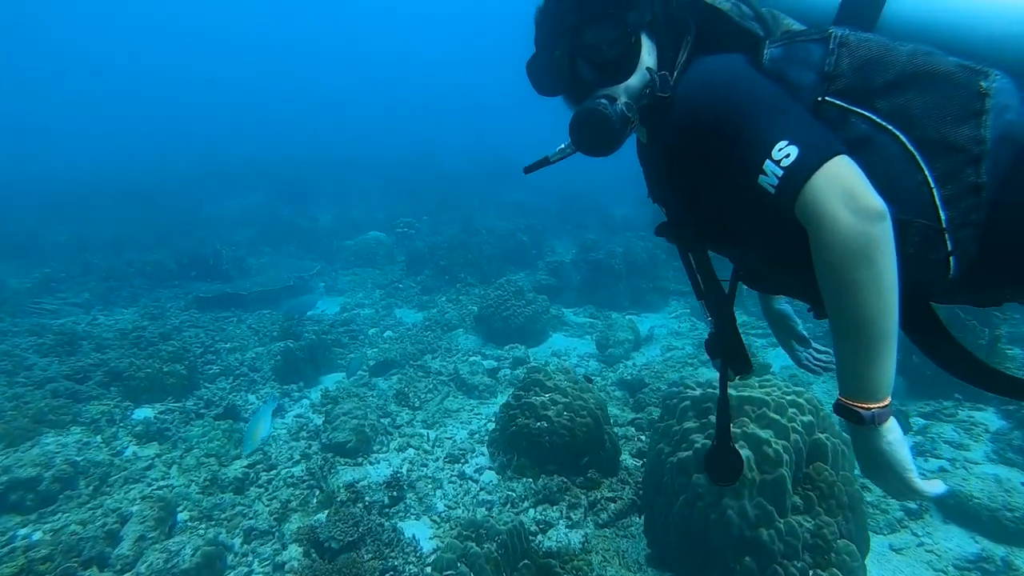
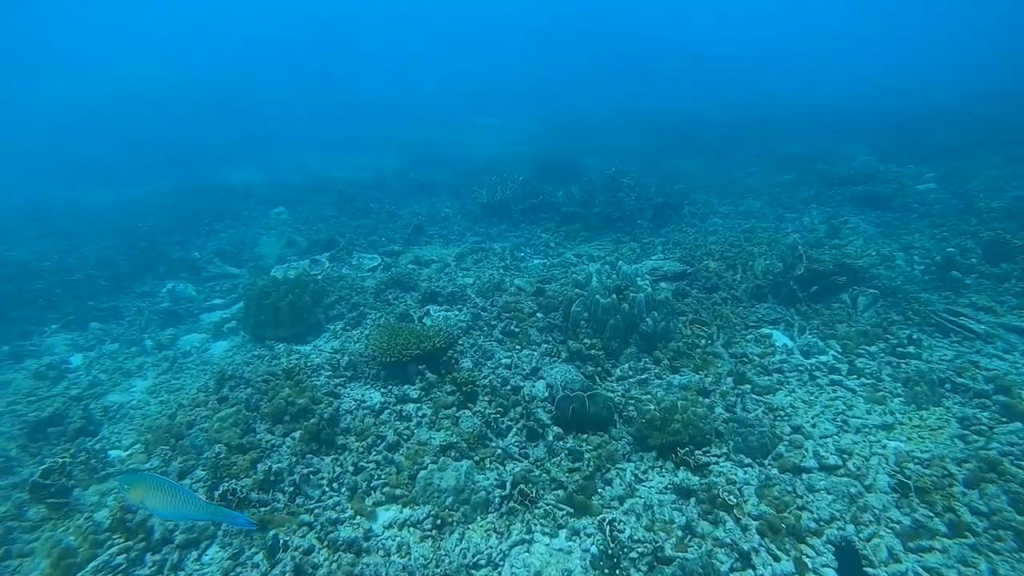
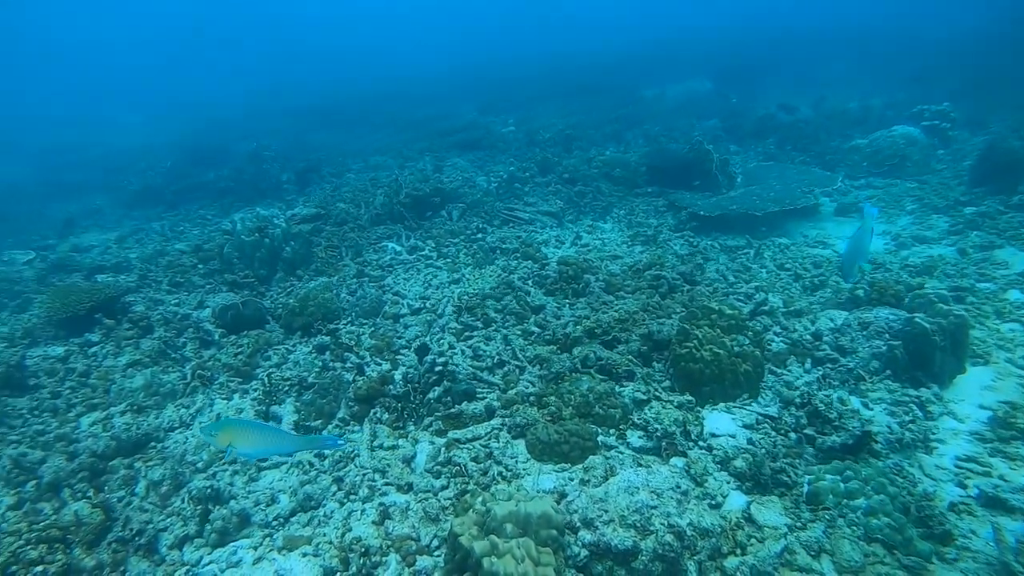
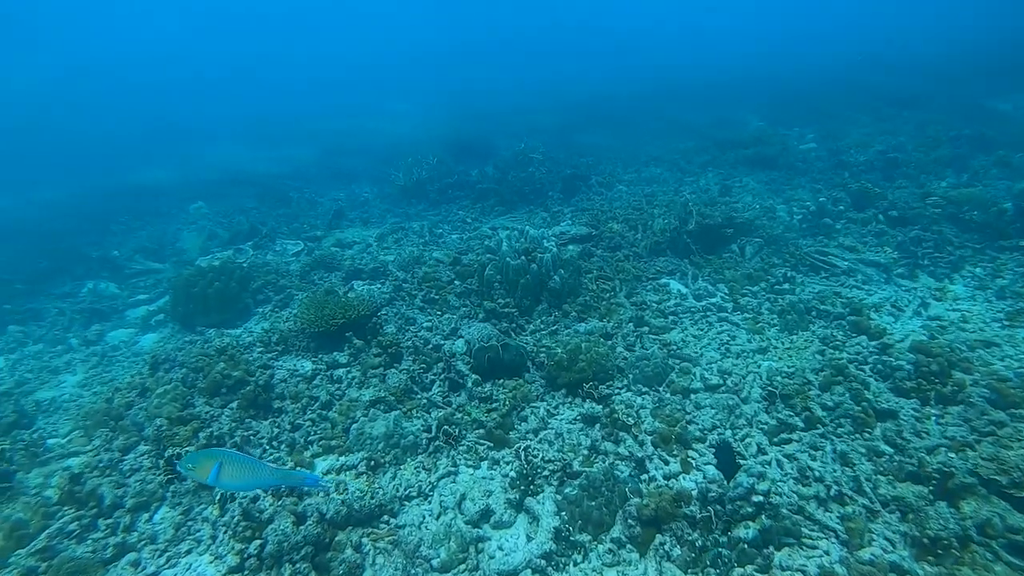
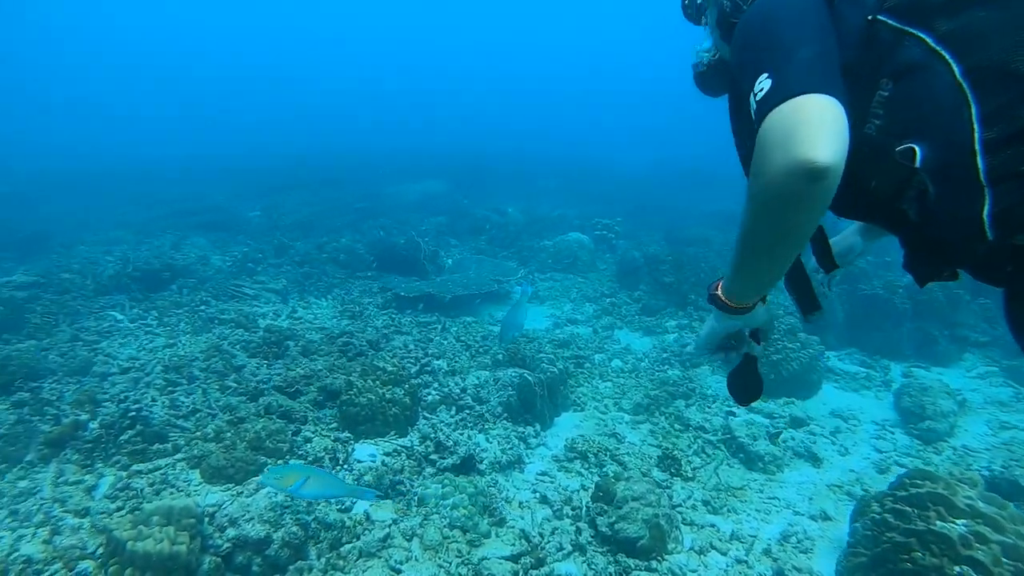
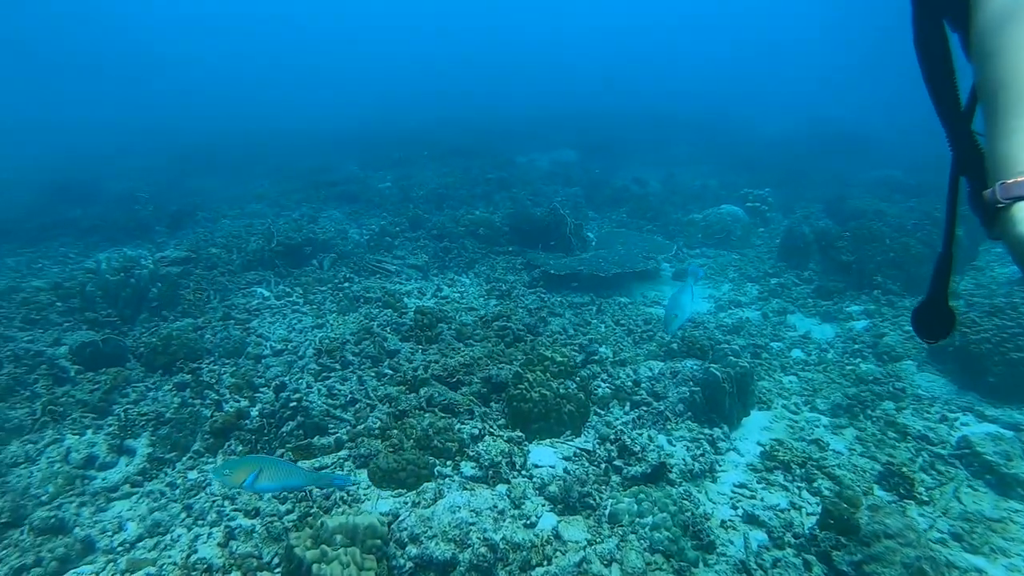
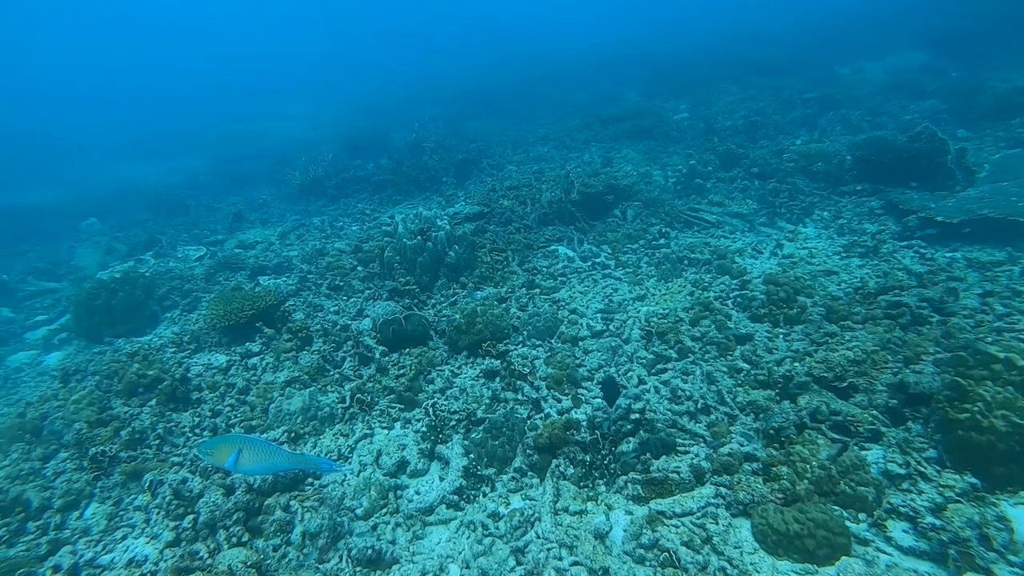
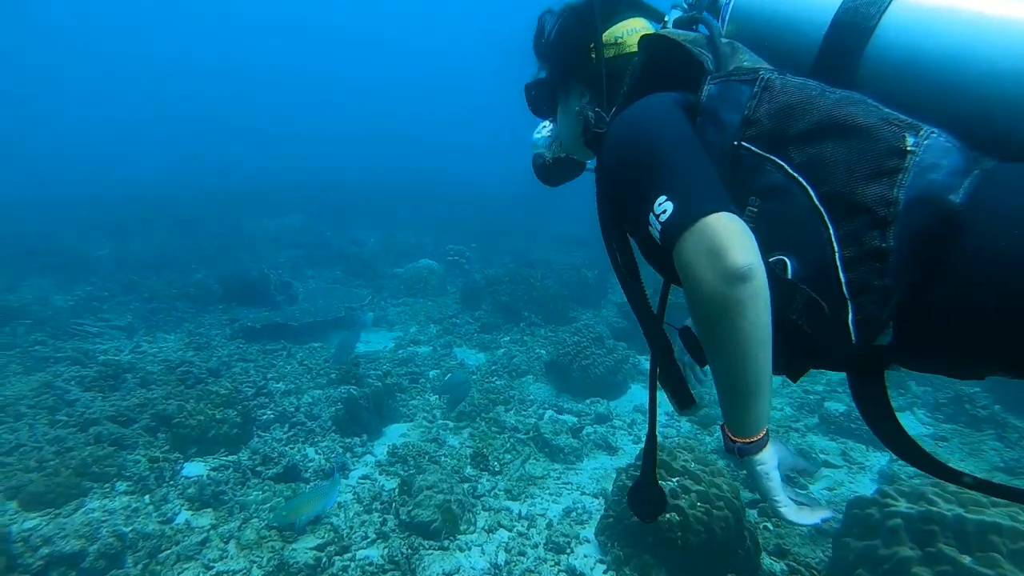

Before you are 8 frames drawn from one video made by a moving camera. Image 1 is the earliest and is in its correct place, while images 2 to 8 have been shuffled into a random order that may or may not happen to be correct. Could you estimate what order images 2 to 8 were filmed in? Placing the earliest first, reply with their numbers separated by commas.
8, 5, 6, 3, 7, 4, 2
